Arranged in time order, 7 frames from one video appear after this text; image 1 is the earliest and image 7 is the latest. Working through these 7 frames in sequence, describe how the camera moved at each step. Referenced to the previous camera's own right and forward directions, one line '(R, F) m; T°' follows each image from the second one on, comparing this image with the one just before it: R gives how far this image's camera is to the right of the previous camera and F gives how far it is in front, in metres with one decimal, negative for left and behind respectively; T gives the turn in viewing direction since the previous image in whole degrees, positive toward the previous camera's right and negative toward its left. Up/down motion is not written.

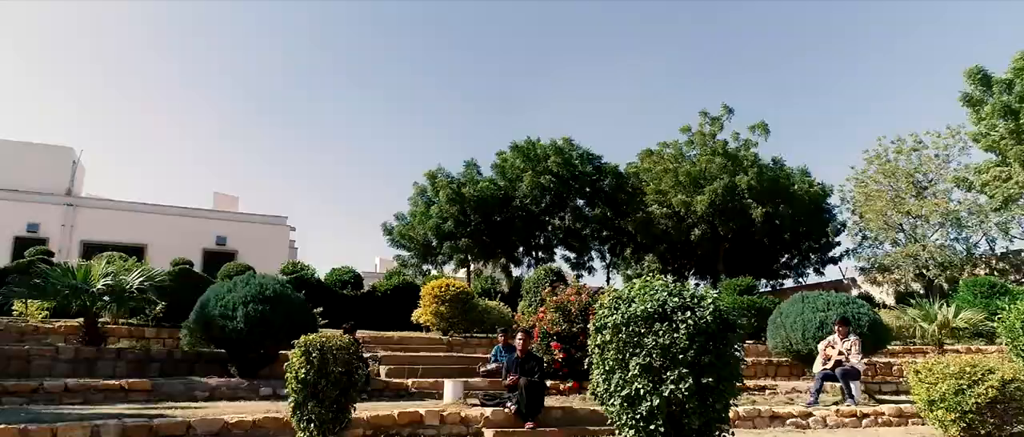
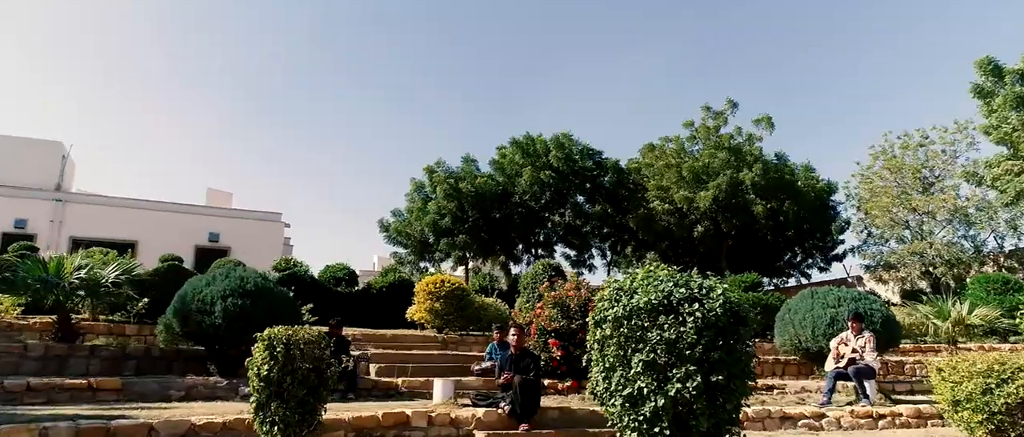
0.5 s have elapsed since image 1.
(+0.1, +0.5) m; 0°
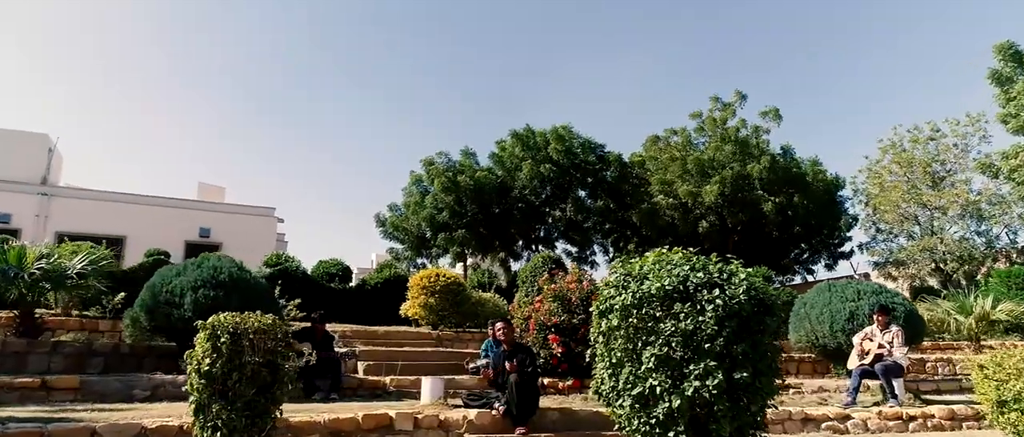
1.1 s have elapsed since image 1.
(+0.1, +0.7) m; 0°
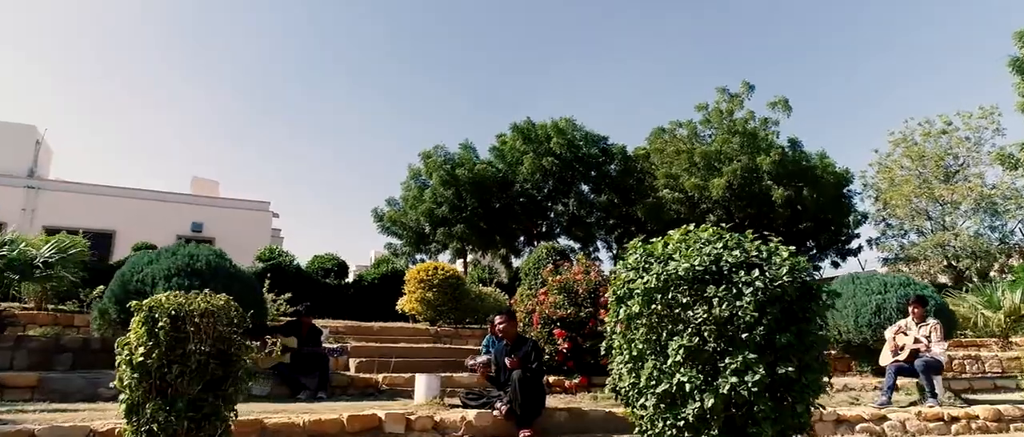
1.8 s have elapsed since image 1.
(0.0, +0.7) m; 0°
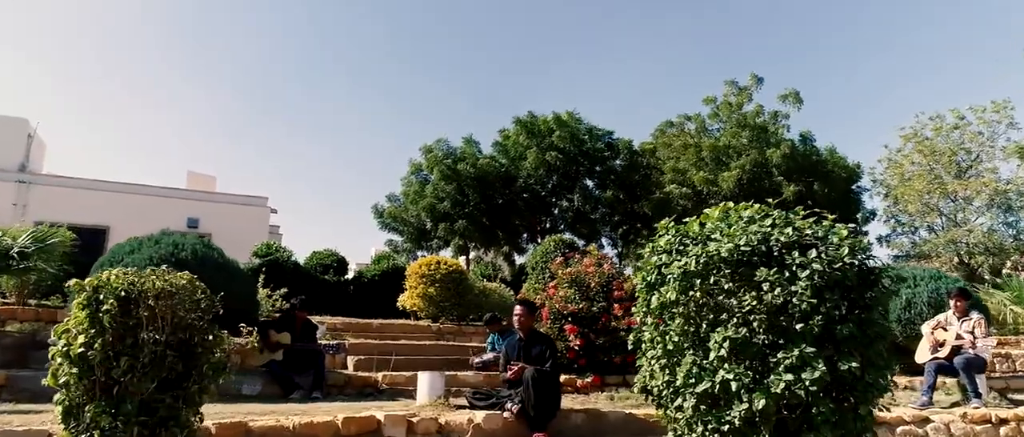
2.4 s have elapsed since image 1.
(-0.1, +0.6) m; 0°
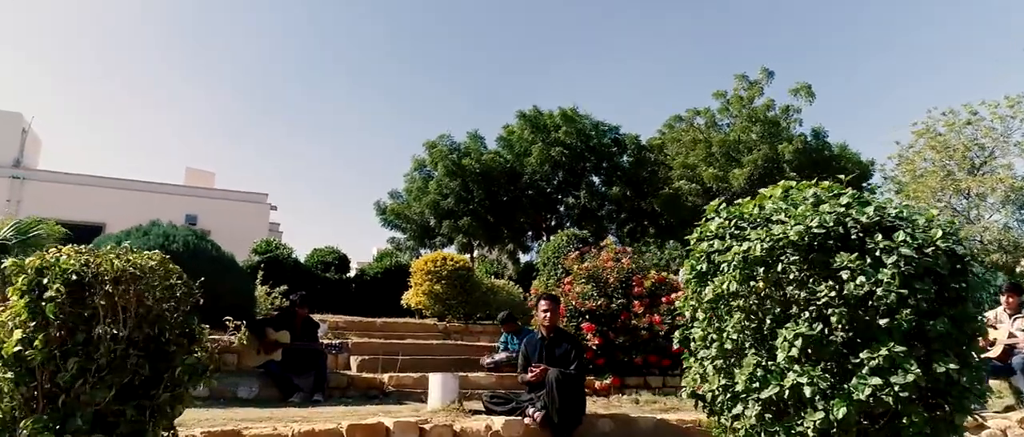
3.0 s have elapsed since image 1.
(-0.2, +0.5) m; 0°
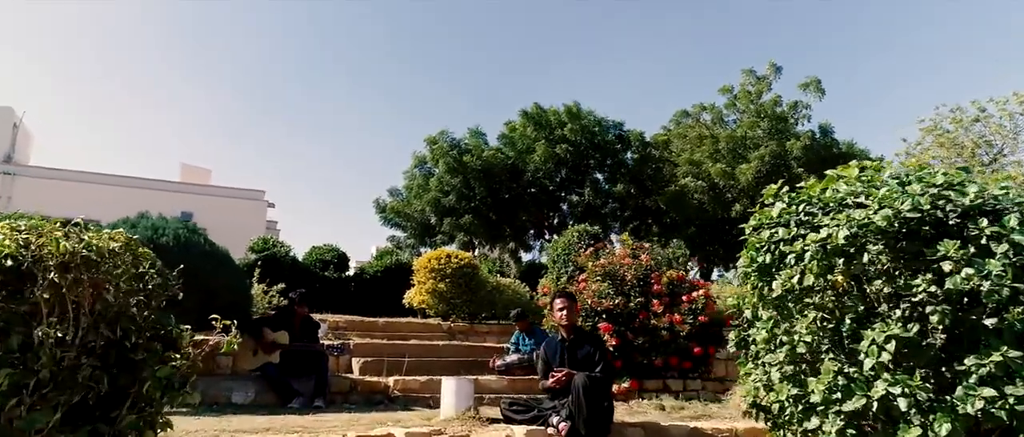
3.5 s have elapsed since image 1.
(-0.2, +0.5) m; 0°
